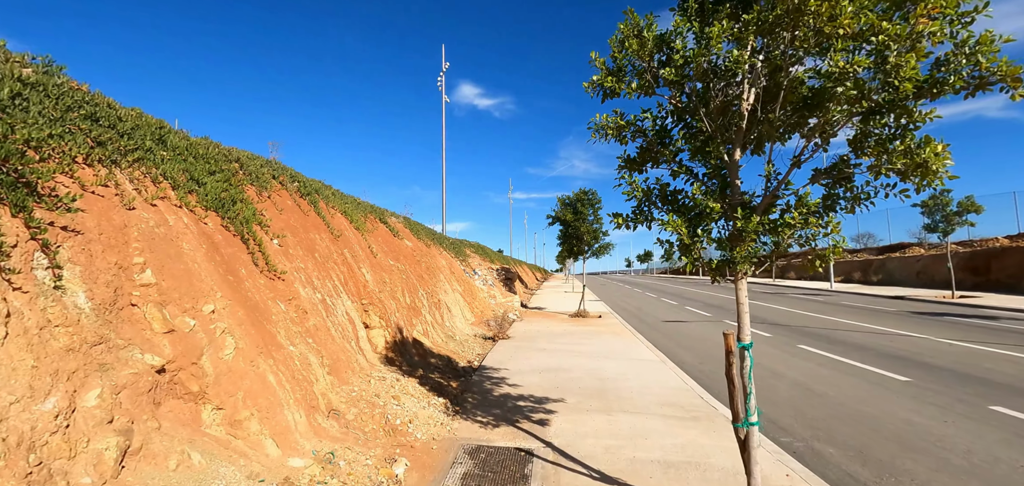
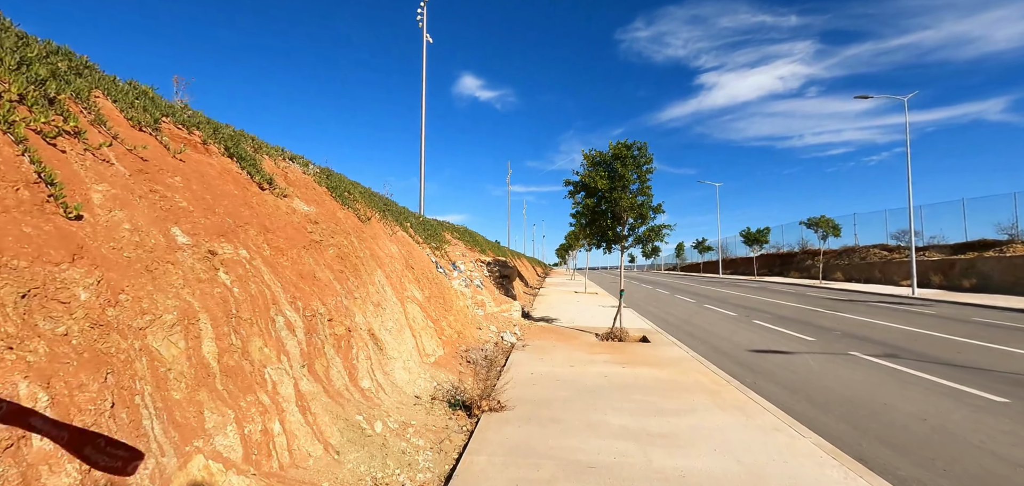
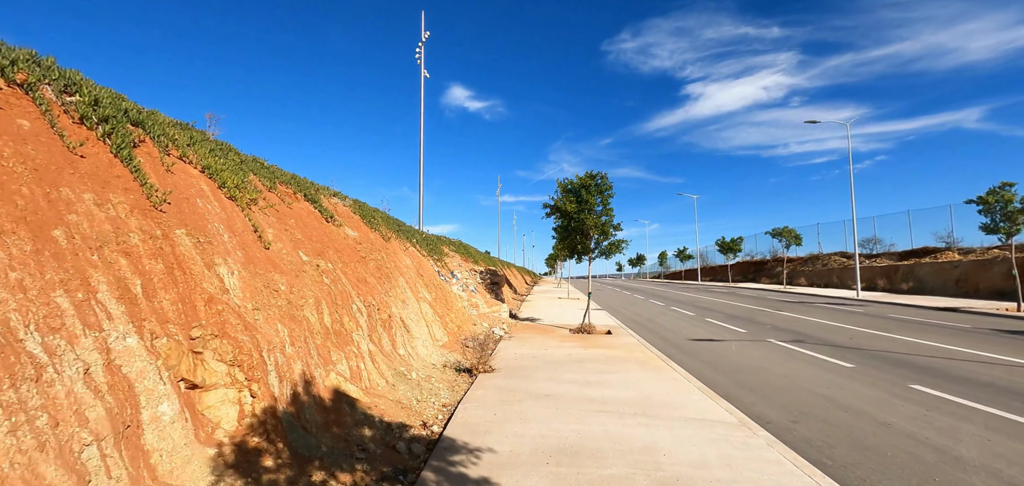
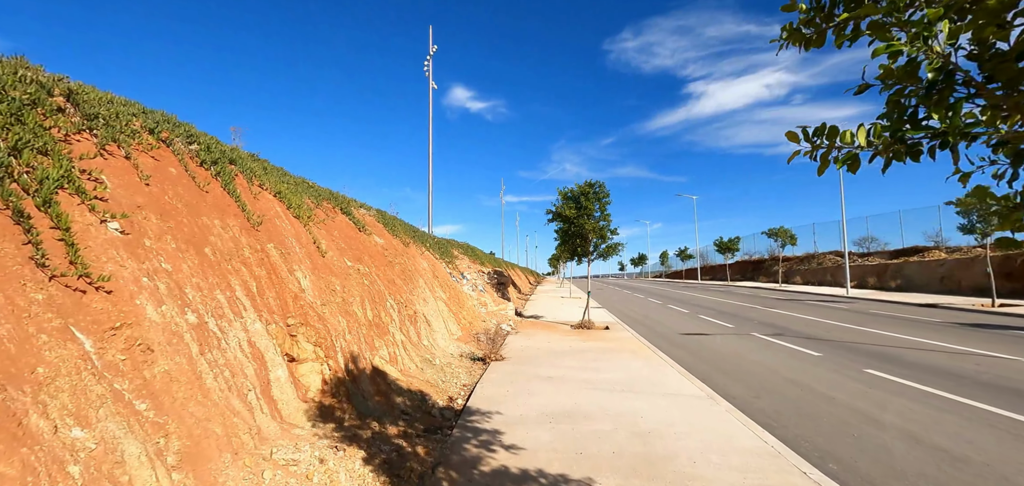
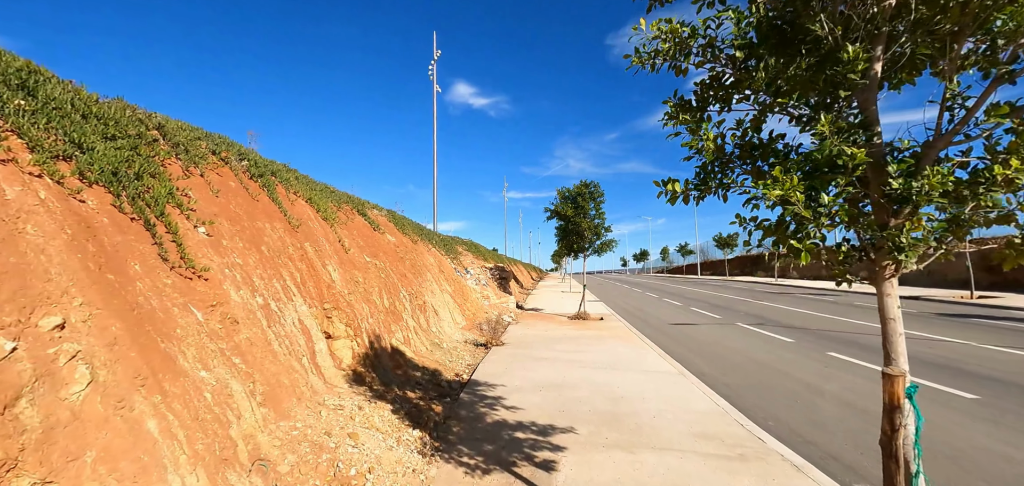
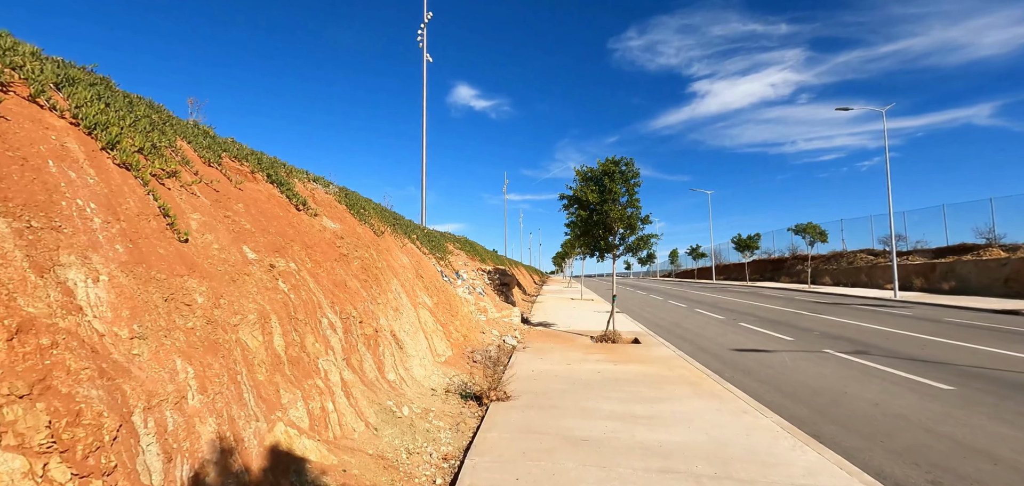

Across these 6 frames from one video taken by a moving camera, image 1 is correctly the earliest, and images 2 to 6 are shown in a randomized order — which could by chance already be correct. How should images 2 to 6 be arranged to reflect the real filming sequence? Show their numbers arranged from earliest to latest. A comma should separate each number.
5, 4, 3, 6, 2
